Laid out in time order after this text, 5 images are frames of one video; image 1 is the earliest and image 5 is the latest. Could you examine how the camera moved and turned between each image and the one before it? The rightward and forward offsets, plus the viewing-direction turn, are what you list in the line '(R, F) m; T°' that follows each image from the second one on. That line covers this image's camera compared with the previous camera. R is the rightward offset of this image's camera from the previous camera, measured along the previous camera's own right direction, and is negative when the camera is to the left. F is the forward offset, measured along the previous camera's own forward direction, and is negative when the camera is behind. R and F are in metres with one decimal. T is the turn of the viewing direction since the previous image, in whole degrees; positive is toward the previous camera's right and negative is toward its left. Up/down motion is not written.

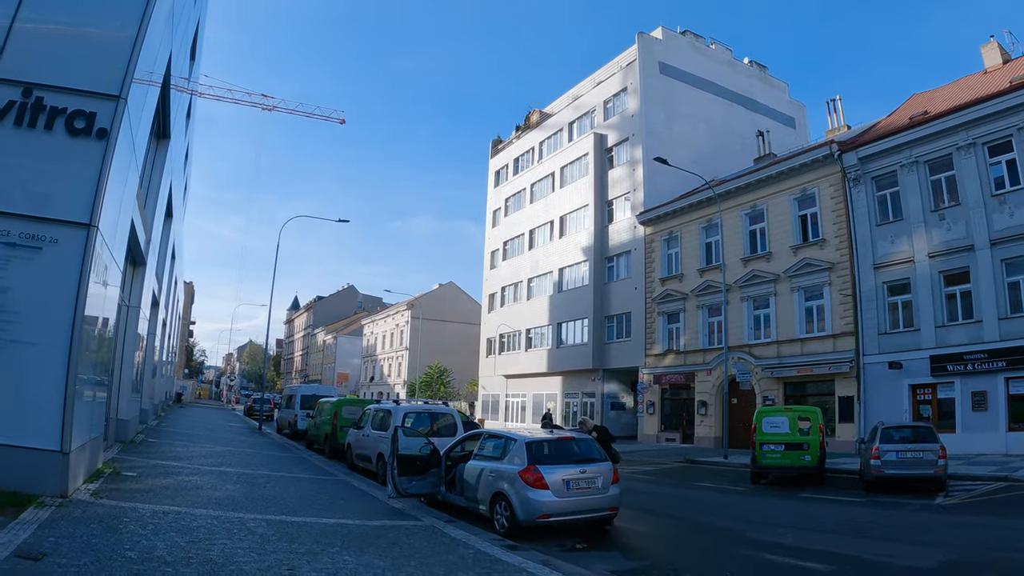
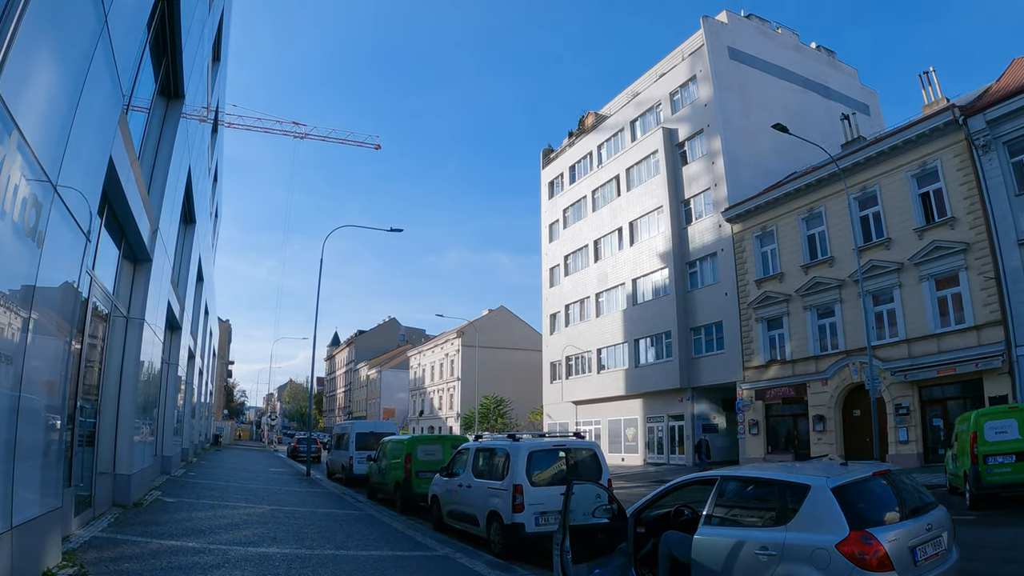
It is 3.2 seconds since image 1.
(-1.6, +3.9) m; -3°
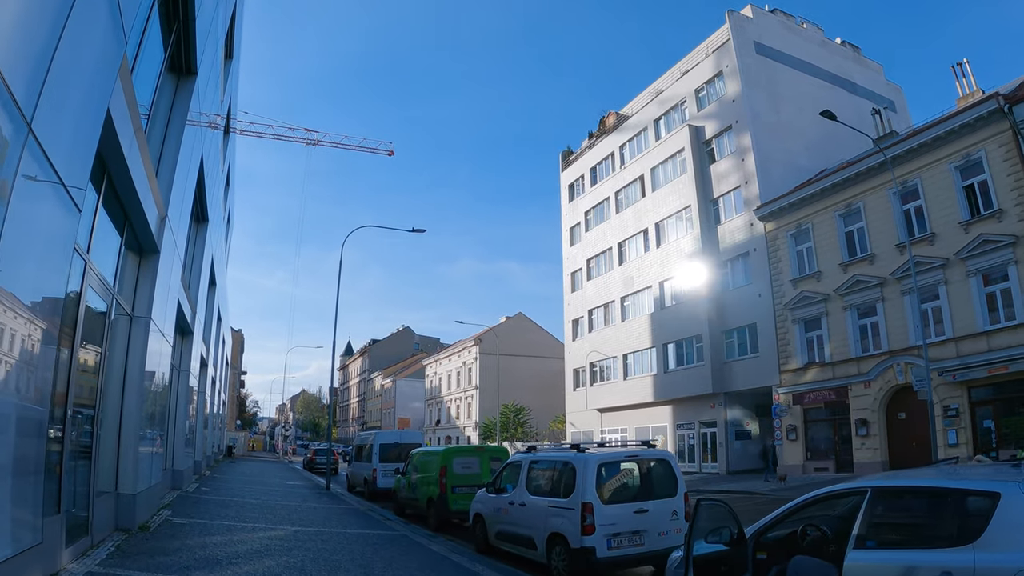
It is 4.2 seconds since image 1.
(-0.5, +1.1) m; -1°
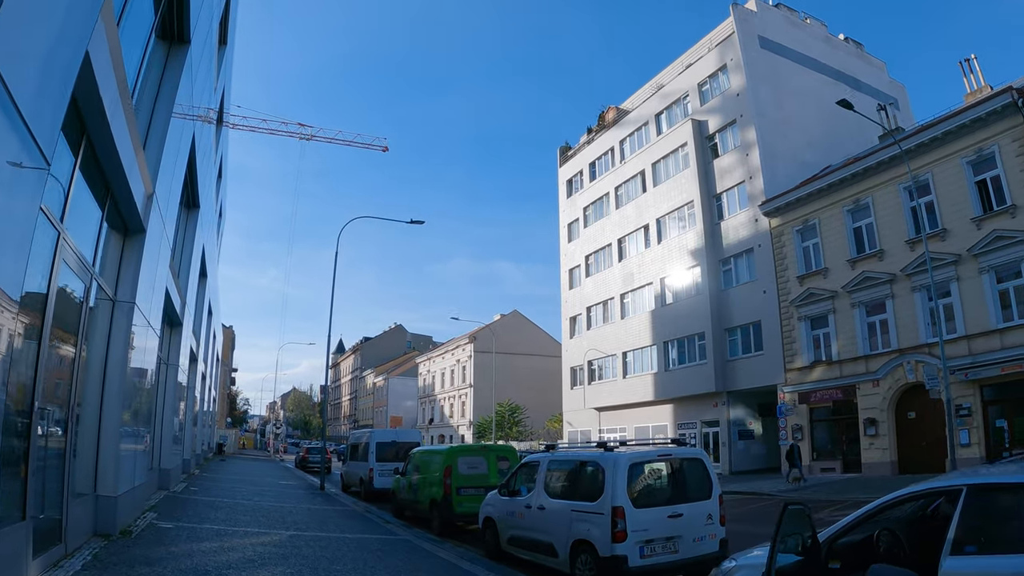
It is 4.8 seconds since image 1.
(-0.3, +0.6) m; +1°
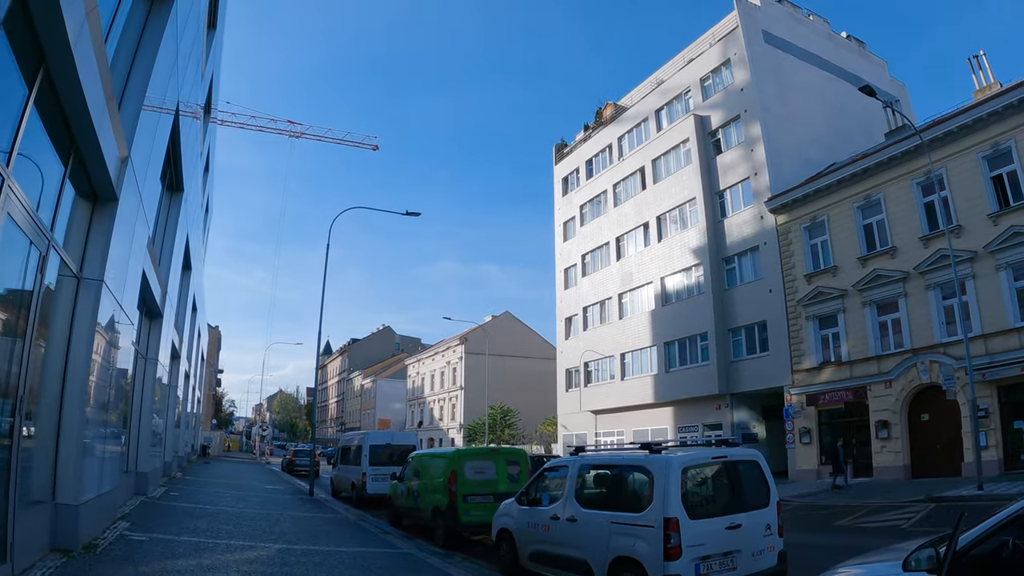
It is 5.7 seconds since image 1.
(-0.4, +0.9) m; +1°
